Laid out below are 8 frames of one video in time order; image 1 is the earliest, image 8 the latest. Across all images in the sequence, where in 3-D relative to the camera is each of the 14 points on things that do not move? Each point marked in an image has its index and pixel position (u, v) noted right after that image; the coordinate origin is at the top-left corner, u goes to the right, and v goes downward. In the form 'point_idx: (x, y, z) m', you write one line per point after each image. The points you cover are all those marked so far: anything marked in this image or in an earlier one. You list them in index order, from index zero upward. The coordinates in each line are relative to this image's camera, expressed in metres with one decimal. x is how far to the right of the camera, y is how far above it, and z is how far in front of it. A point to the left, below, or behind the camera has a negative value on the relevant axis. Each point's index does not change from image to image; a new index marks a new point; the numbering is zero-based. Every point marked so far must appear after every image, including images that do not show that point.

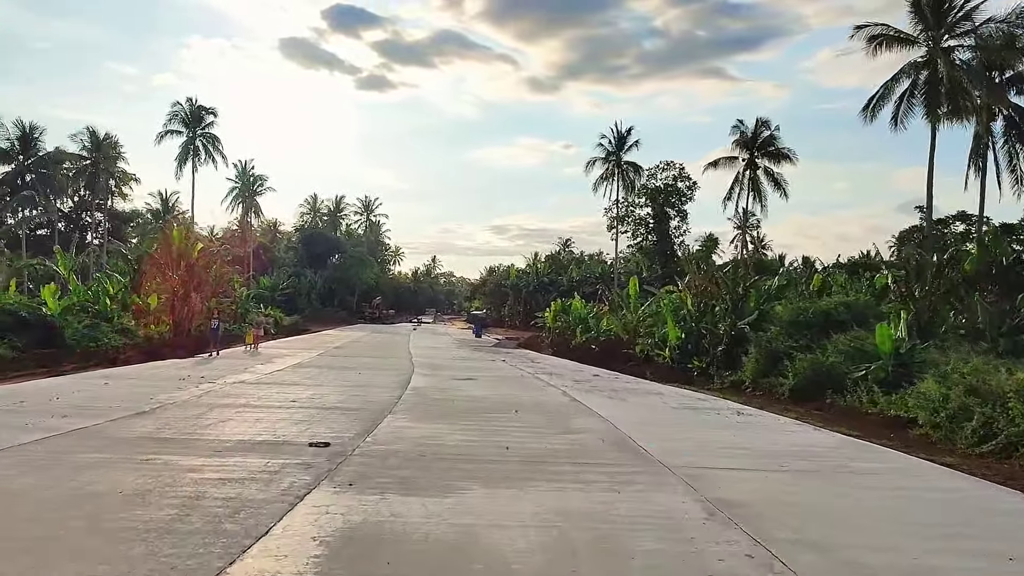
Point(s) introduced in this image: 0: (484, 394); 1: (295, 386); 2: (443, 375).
0: (-0.3, -1.2, +9.8) m
1: (-2.5, -1.1, +10.1) m
2: (-1.0, -1.3, +12.7) m
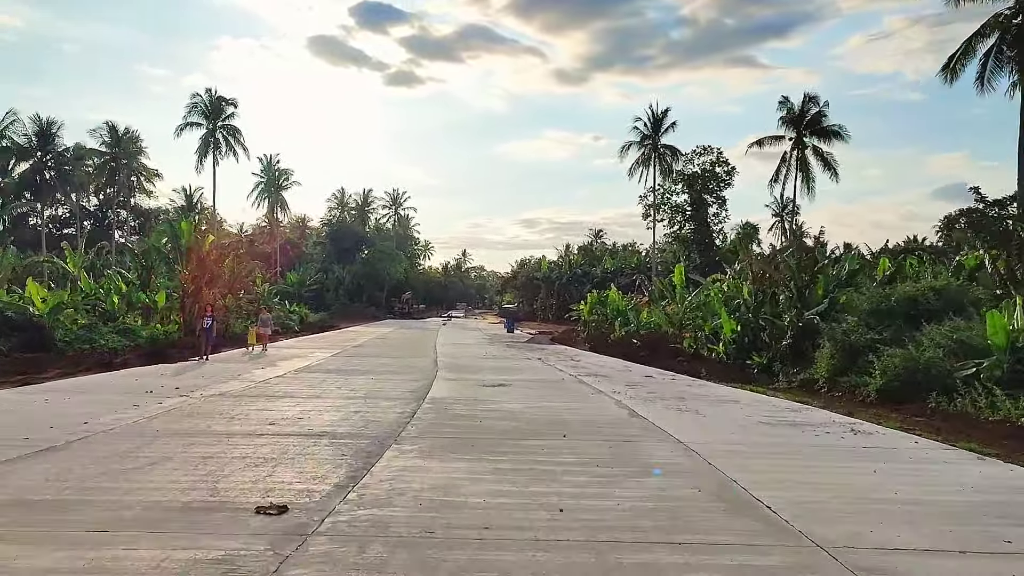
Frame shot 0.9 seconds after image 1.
0: (+0.1, -1.1, +7.8) m
1: (-2.1, -1.0, +8.2) m
2: (-0.5, -1.1, +10.8) m
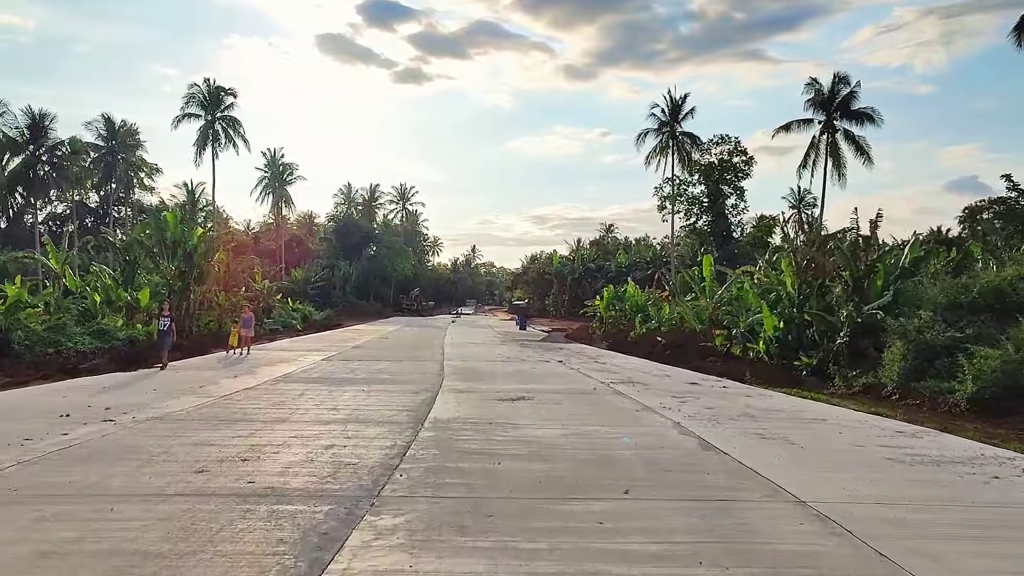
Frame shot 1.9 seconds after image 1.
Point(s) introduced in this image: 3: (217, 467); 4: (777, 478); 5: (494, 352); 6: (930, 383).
0: (+0.2, -1.0, +5.9) m
1: (-2.0, -1.0, +6.3) m
2: (-0.3, -1.1, +8.8) m
3: (-1.5, -0.9, +4.5) m
4: (+1.4, -1.0, +4.5) m
5: (-0.4, -1.3, +18.3) m
6: (+5.5, -1.2, +11.3) m
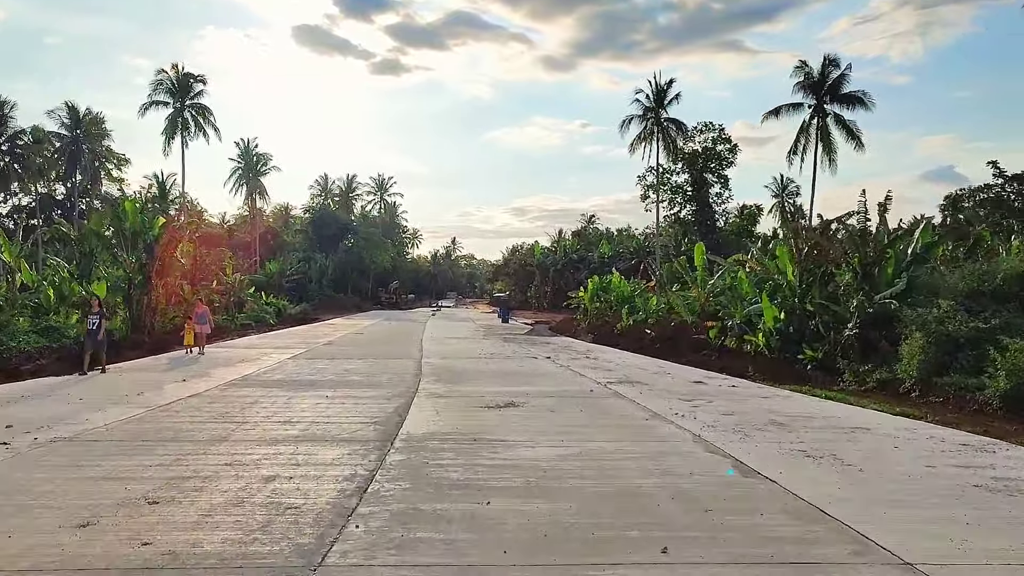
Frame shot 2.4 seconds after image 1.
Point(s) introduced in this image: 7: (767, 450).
0: (+0.2, -0.9, +4.8) m
1: (-2.0, -0.9, +5.1) m
2: (-0.4, -1.0, +7.7) m
3: (-1.6, -0.9, +3.4) m
4: (+1.3, -0.9, +3.4) m
5: (-0.7, -1.2, +17.2) m
6: (+5.3, -1.1, +10.3) m
7: (+1.5, -0.9, +5.0) m
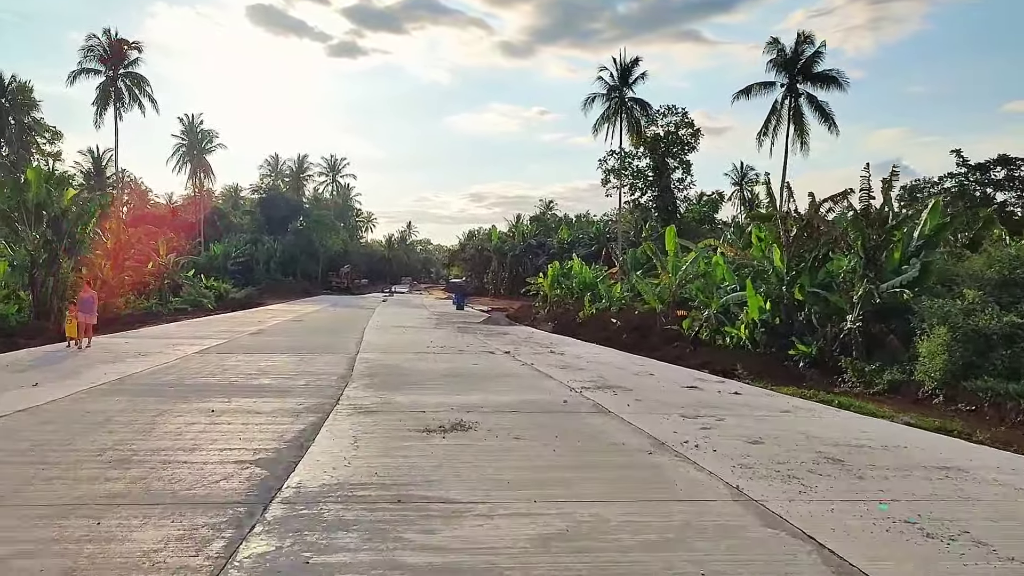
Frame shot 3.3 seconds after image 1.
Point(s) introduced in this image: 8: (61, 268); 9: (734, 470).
0: (0.0, -0.8, +2.9) m
1: (-2.2, -0.8, +3.1) m
2: (-0.8, -0.8, +5.8) m
3: (-1.7, -0.8, +1.4) m
4: (+1.2, -0.9, +1.6) m
5: (-1.5, -0.9, +15.3) m
6: (+4.8, -1.0, +8.7) m
7: (+1.3, -0.9, +3.2) m
8: (-9.8, +0.4, +18.7) m
9: (+1.1, -0.9, +4.1) m
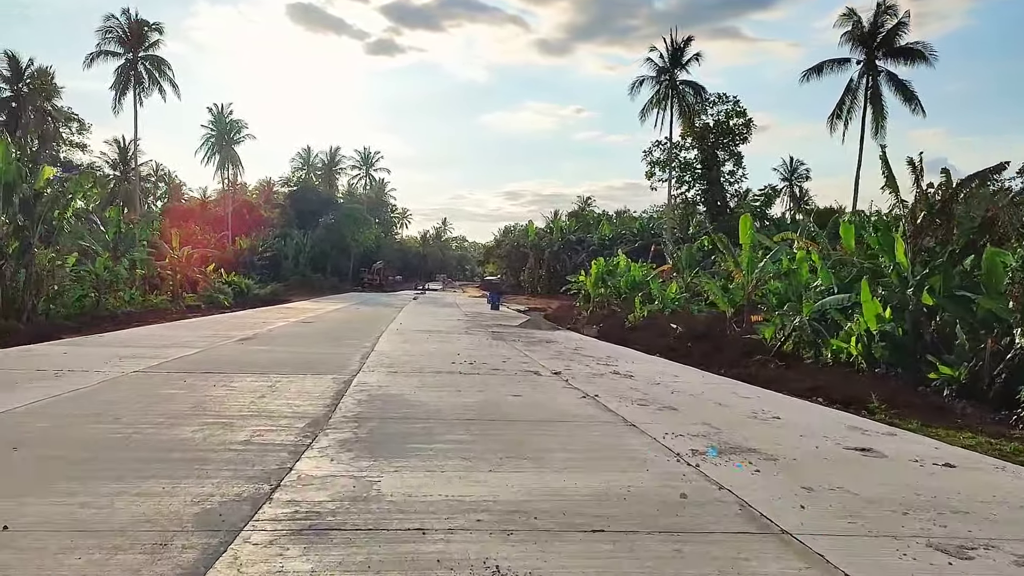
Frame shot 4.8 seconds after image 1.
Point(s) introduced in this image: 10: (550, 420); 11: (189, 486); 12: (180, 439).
0: (+0.2, -0.9, 0.0) m
1: (-2.0, -0.8, +0.3) m
2: (-0.5, -0.8, +2.9) m
3: (-1.6, -0.8, -1.4) m
4: (+1.3, -0.9, -1.3) m
5: (-0.9, -0.8, +12.4) m
6: (+5.2, -1.0, +5.6) m
7: (+1.5, -0.9, +0.3) m
8: (-8.9, +0.5, +16.2) m
9: (+1.3, -0.9, +1.1) m
10: (+0.2, -0.9, +5.6) m
11: (-1.4, -0.8, +3.5) m
12: (-1.8, -0.8, +4.6) m
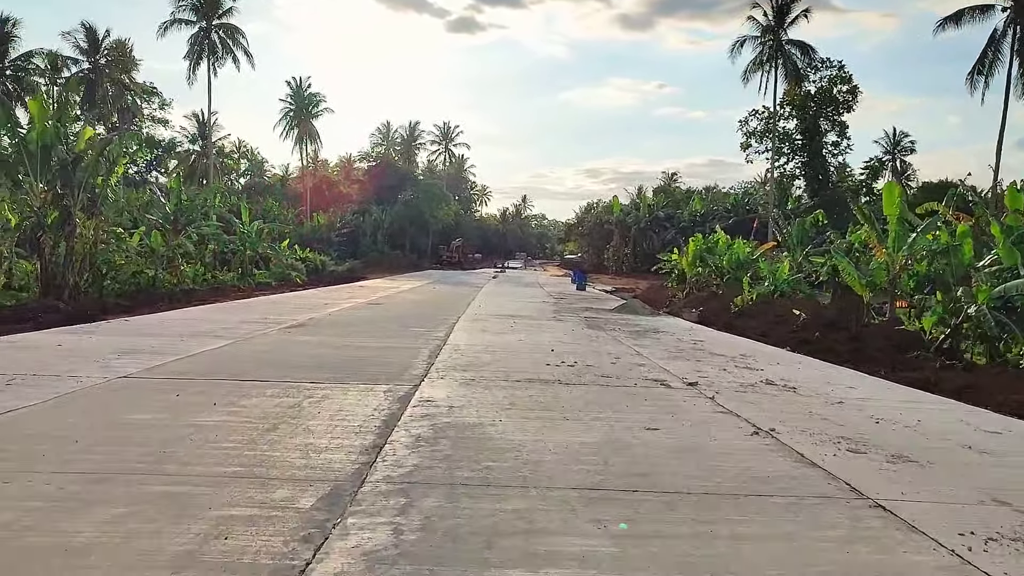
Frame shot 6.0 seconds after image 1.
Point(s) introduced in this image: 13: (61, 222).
0: (+0.3, -0.9, -2.3) m
1: (-1.9, -0.8, -1.8) m
2: (-0.1, -0.8, +0.7) m
3: (-1.6, -0.9, -3.5) m
4: (+1.3, -1.0, -3.7) m
5: (+0.4, -0.6, +10.2) m
6: (+5.8, -1.0, +2.8) m
7: (+1.6, -1.0, -2.1) m
8: (-7.3, +0.9, +14.6) m
9: (+1.5, -0.9, -1.3) m
10: (+0.8, -0.8, +3.3) m
11: (-0.9, -0.8, +1.4) m
12: (-1.3, -0.7, +2.5) m
13: (-7.4, +1.1, +14.2) m
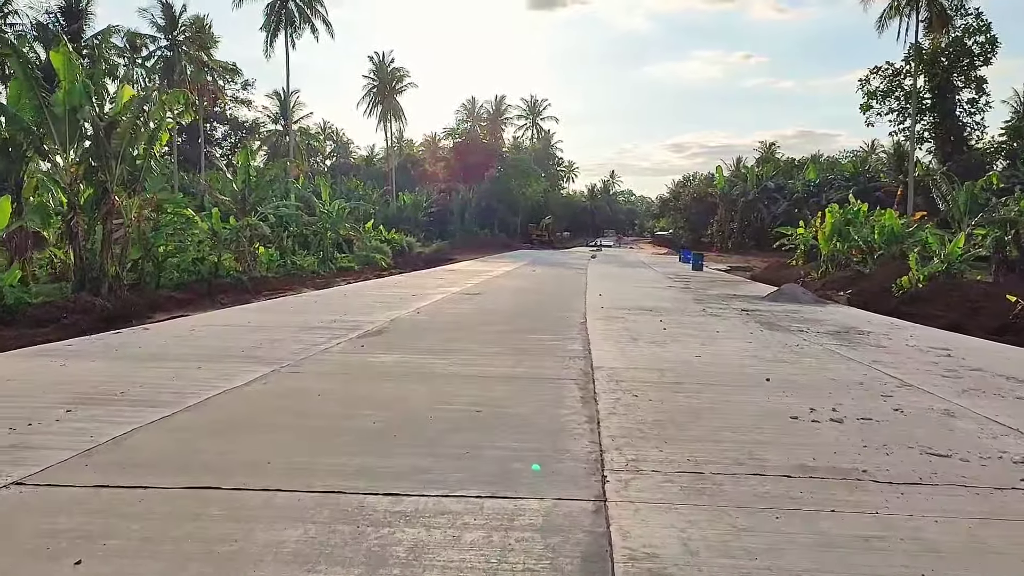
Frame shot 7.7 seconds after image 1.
0: (+0.4, -1.1, -5.3) m
1: (-1.7, -1.1, -4.6) m
2: (+0.3, -1.0, -2.4) m
3: (-1.6, -1.2, -6.4) m
4: (+1.3, -1.2, -6.9) m
5: (+1.7, -0.5, +7.0) m
6: (+6.4, -1.0, -0.8) m
7: (+1.7, -1.2, -5.3) m
8: (-5.5, +1.1, +12.2) m
9: (+1.7, -1.1, -4.4) m
10: (+1.5, -0.9, +0.1) m
11: (-0.4, -0.9, -1.6) m
12: (-0.7, -0.9, -0.4) m
13: (-5.6, +1.2, +11.8) m
